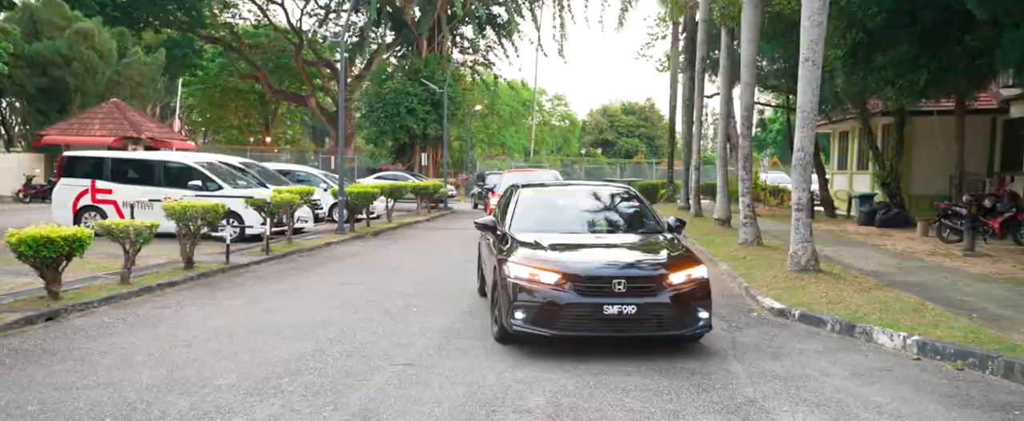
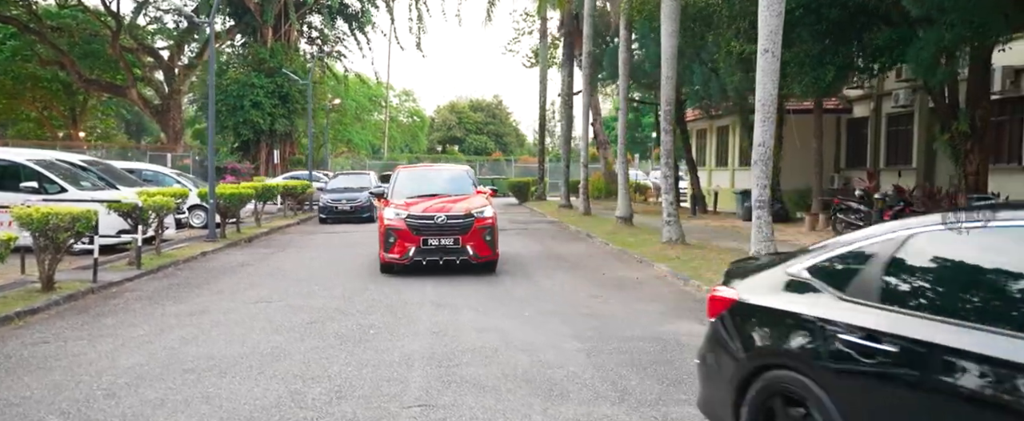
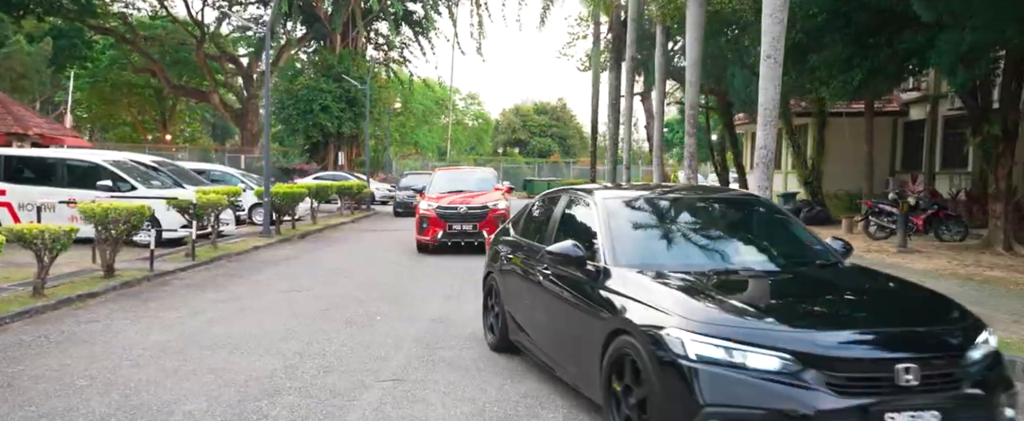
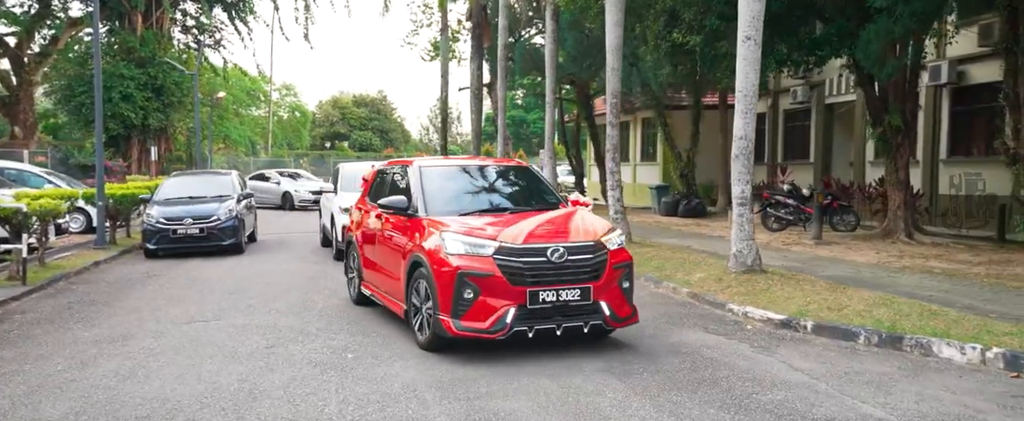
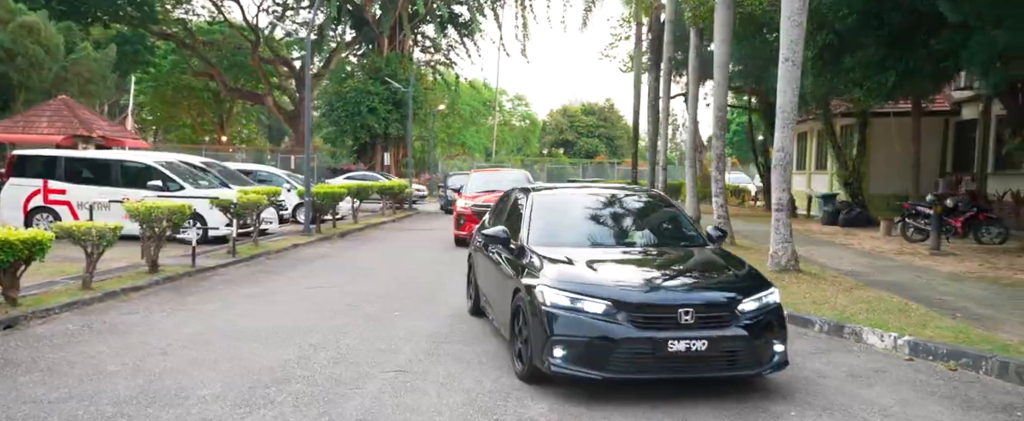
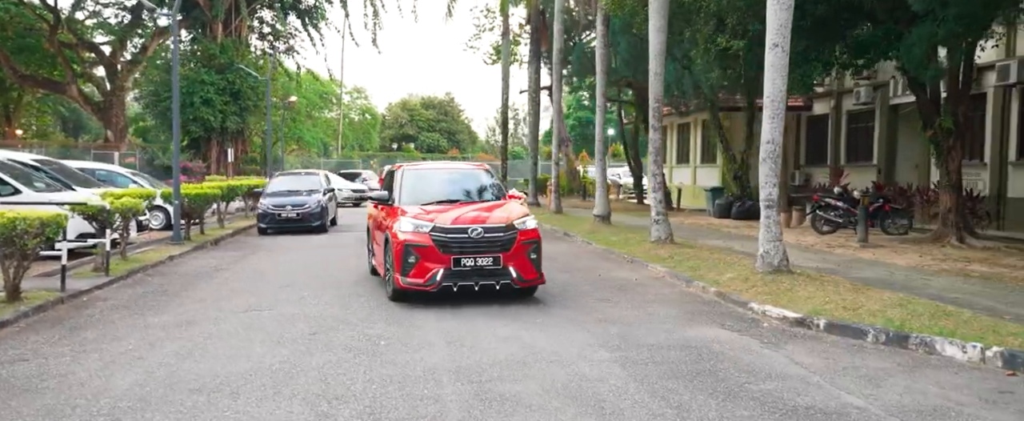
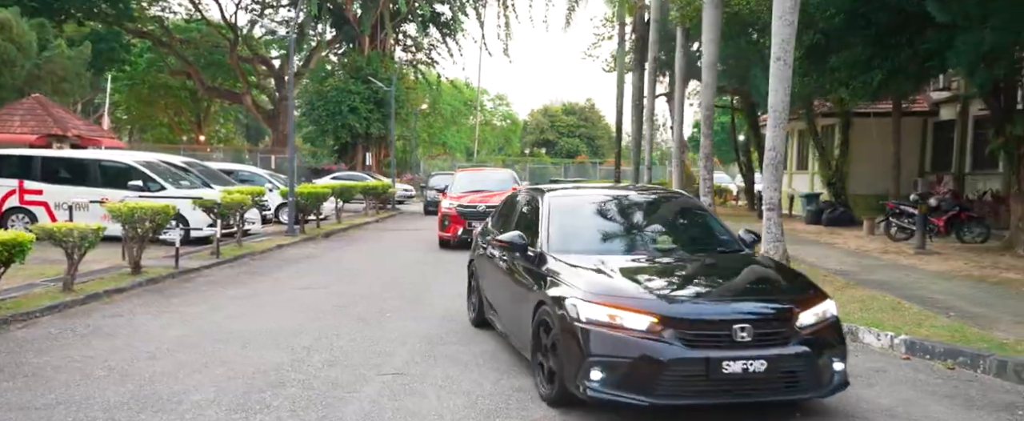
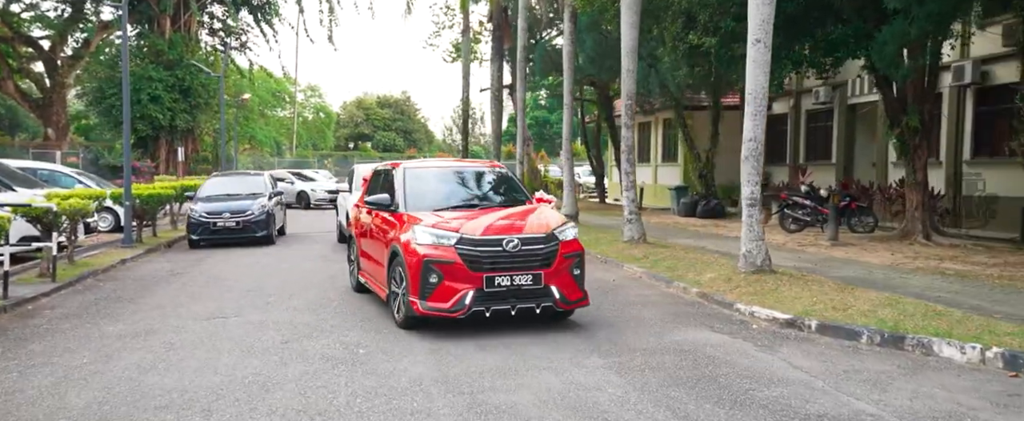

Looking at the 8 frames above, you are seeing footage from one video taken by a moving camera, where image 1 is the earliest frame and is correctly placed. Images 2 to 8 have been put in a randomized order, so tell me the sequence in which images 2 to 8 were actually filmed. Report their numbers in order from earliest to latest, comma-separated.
5, 7, 3, 2, 6, 8, 4
